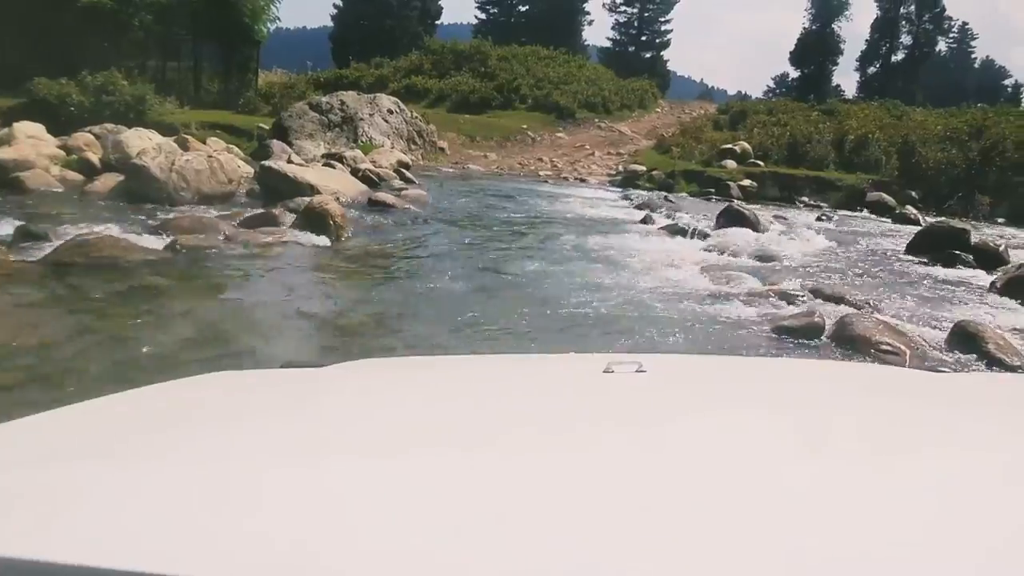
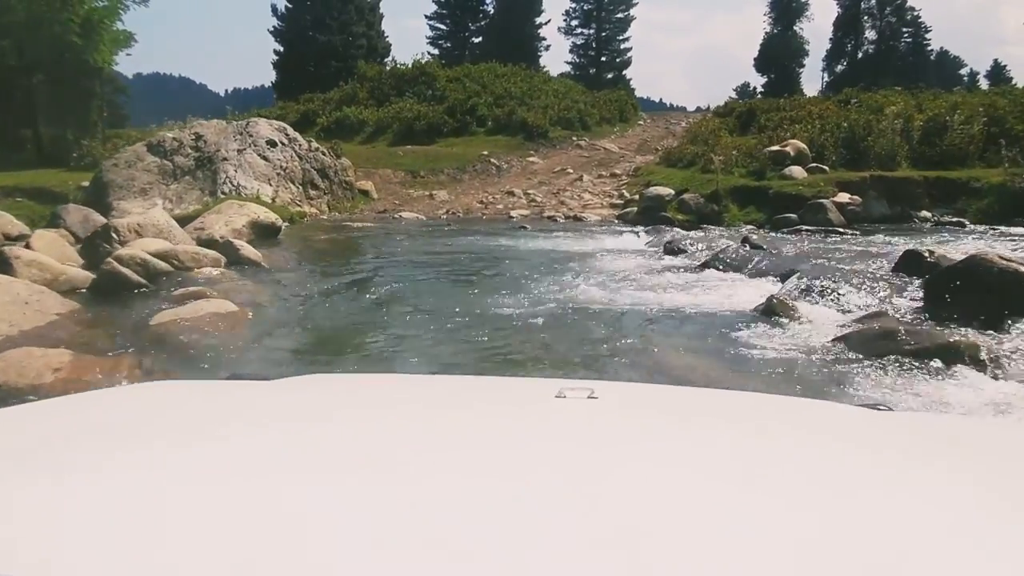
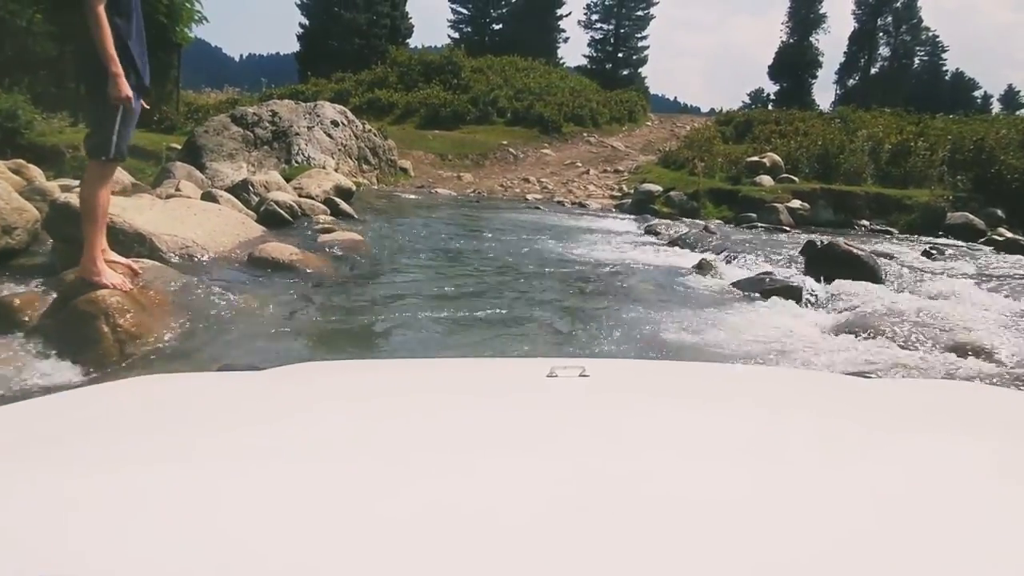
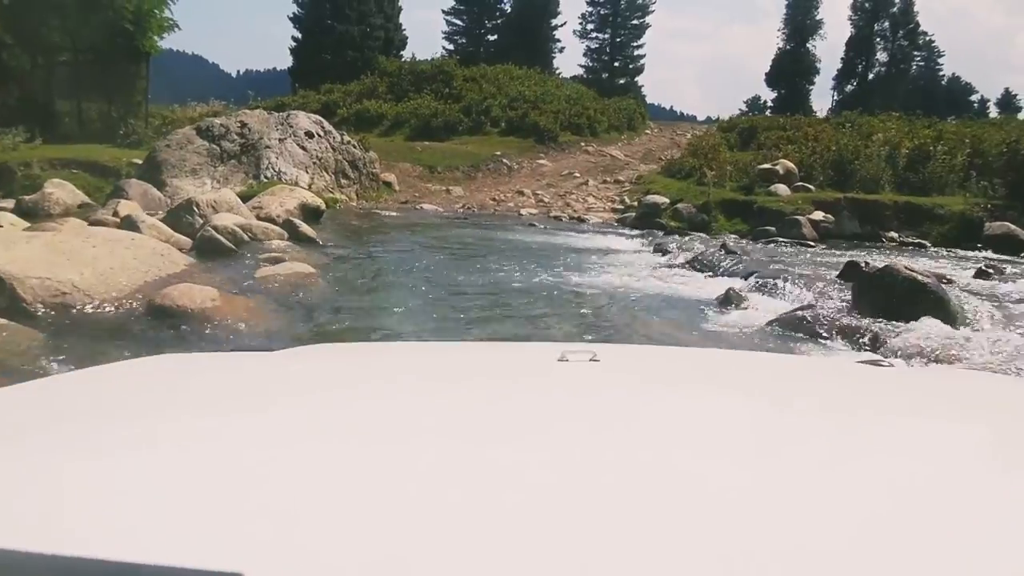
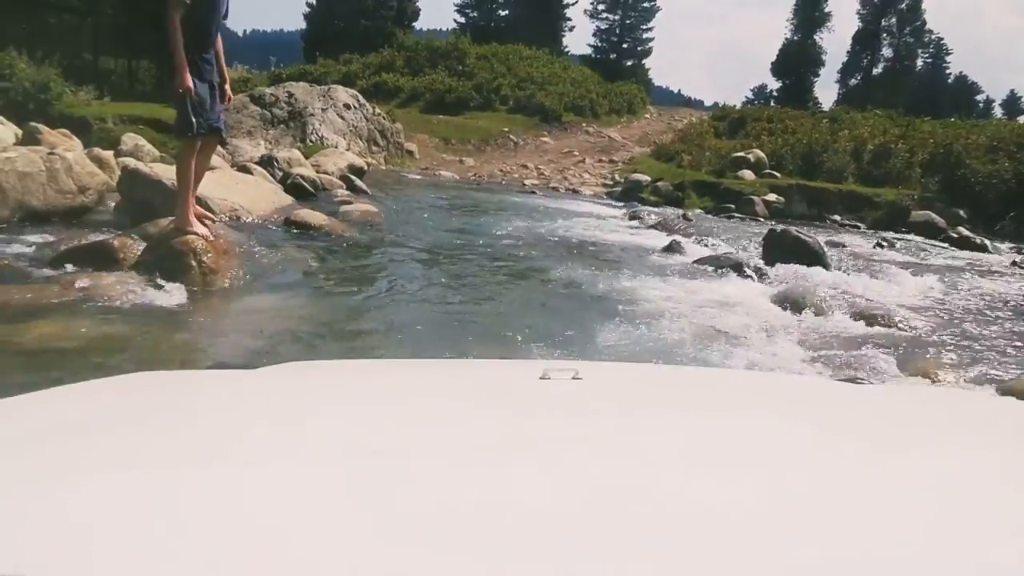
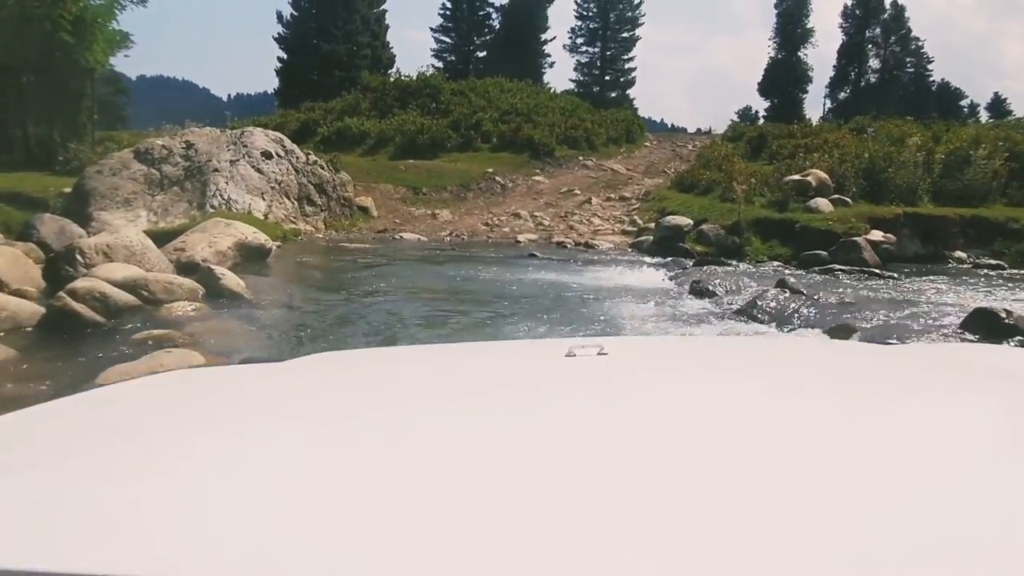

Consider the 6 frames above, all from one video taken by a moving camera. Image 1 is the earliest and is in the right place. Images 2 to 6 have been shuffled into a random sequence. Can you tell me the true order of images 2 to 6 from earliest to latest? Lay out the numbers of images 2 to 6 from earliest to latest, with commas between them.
5, 3, 4, 2, 6
